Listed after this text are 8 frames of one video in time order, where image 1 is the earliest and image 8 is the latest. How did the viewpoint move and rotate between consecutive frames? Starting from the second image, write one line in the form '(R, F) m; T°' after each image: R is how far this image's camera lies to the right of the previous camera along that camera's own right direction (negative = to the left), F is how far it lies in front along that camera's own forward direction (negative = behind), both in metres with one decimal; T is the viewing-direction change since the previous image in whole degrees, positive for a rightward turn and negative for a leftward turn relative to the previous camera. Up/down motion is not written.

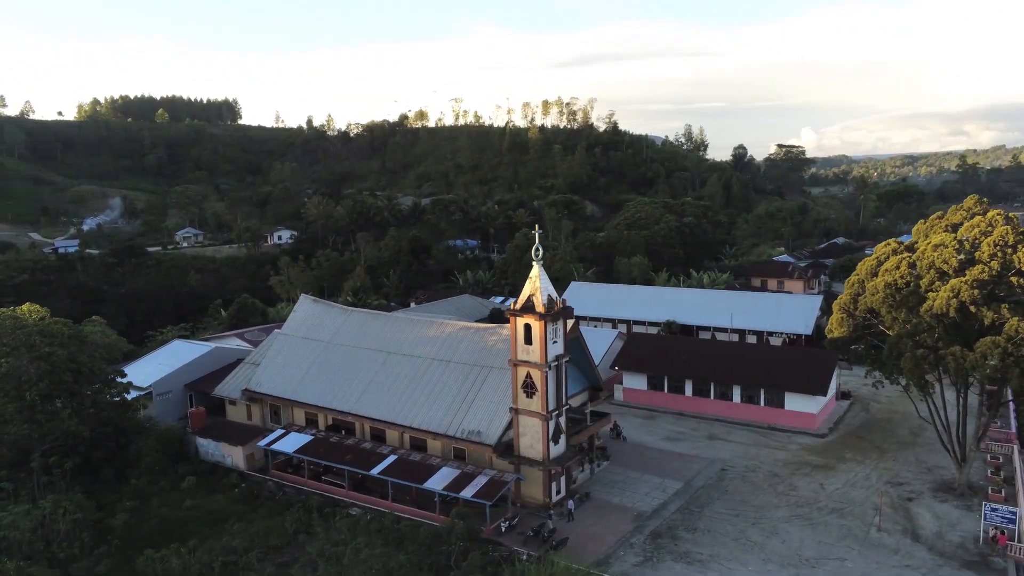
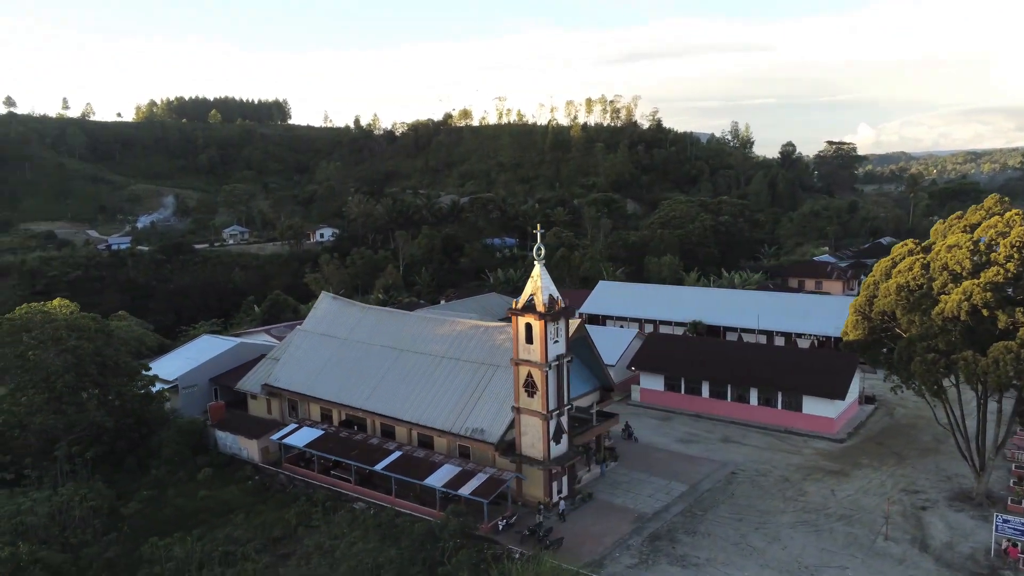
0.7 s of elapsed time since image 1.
(+1.2, 0.0) m; -4°
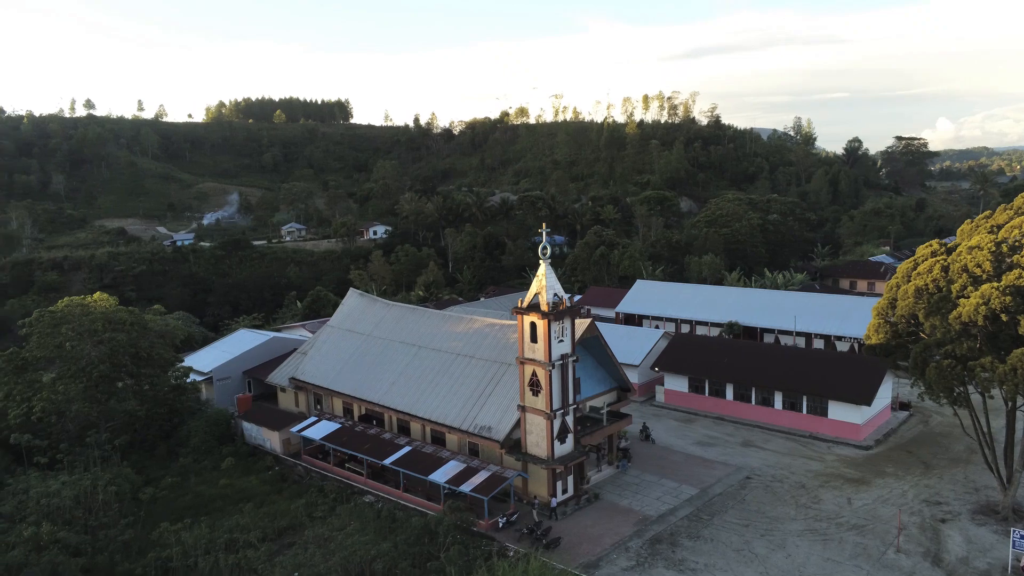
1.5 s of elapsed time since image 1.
(+1.5, 0.0) m; -5°
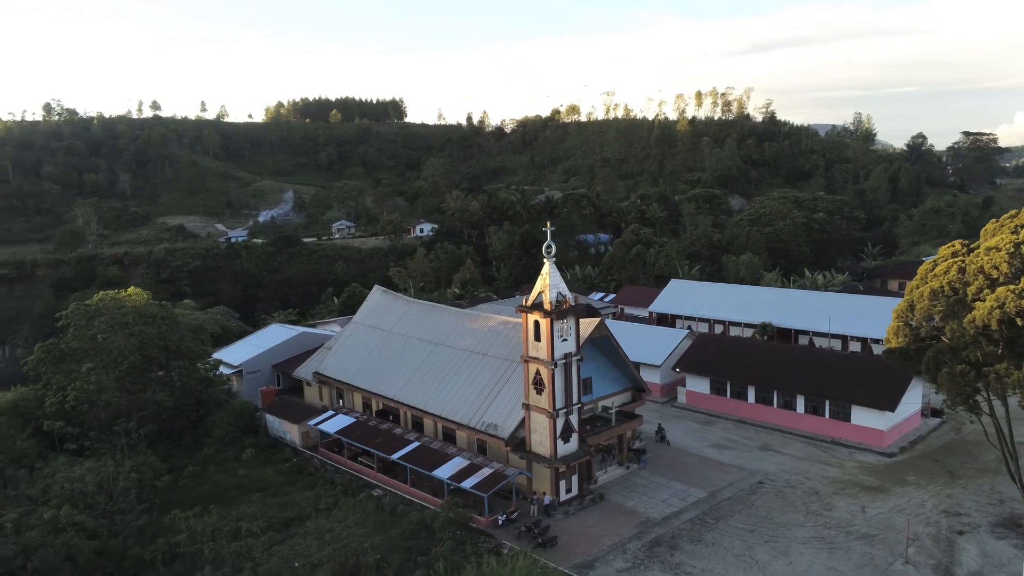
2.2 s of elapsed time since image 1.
(+1.3, 0.0) m; -4°
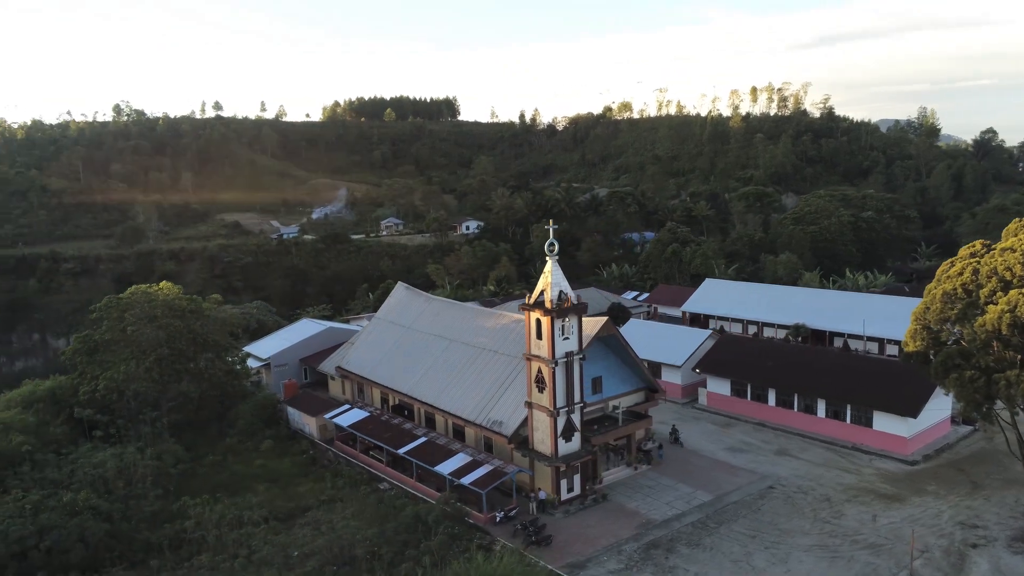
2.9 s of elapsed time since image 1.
(+1.4, 0.0) m; -4°
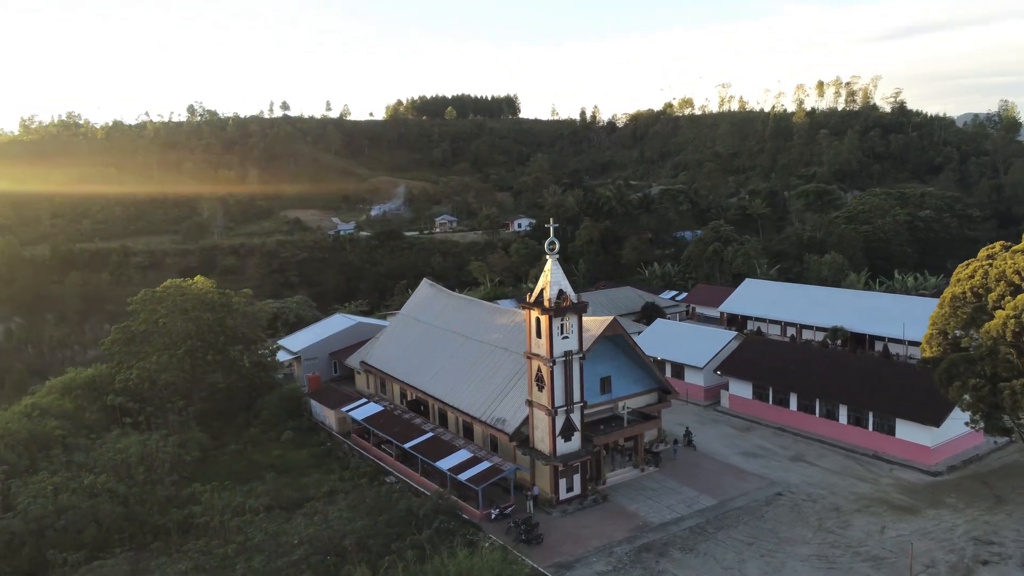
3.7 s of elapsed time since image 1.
(+1.7, 0.0) m; -5°
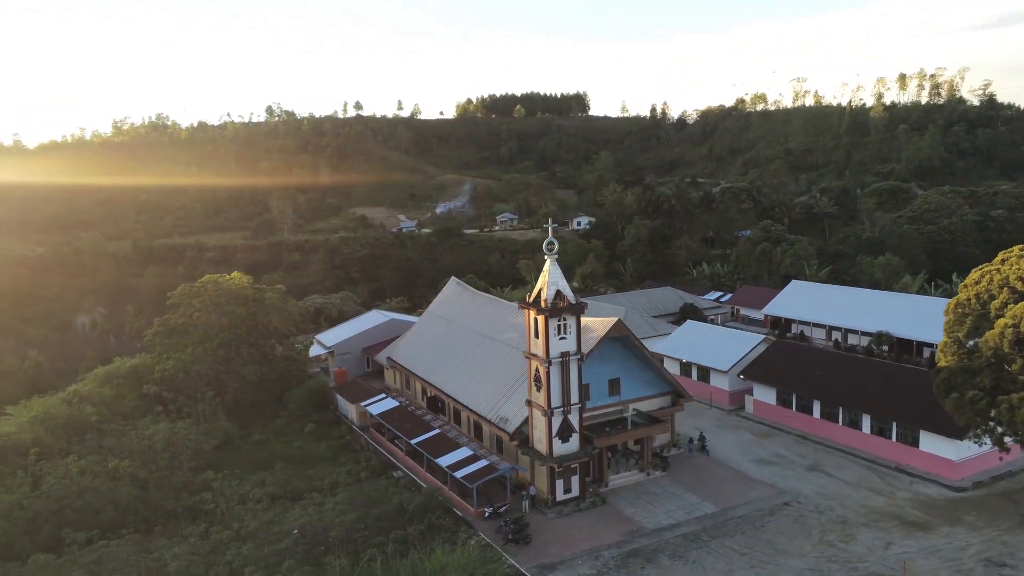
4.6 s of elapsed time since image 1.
(+2.0, +0.1) m; -6°
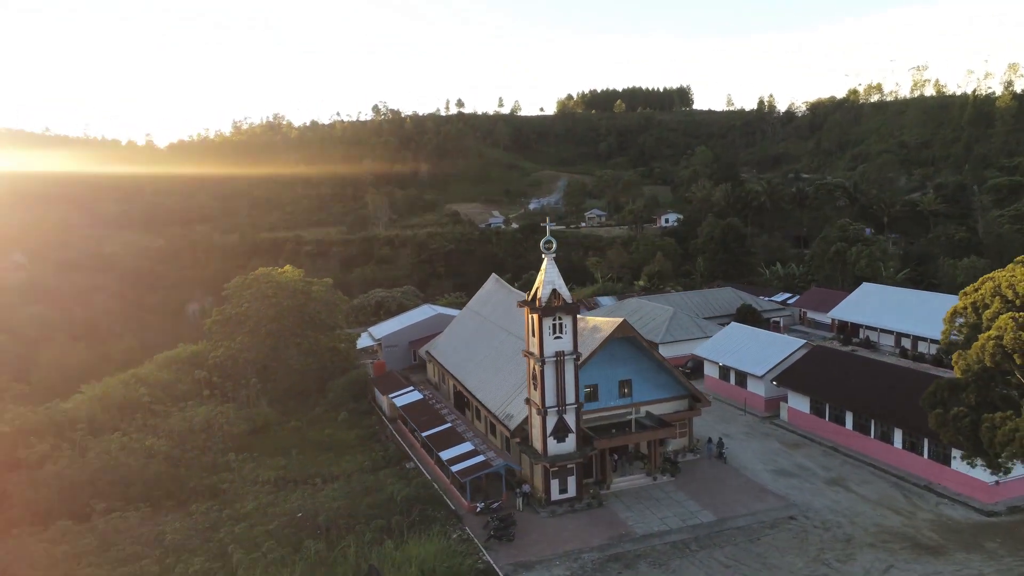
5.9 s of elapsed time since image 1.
(+2.9, +0.1) m; -8°
